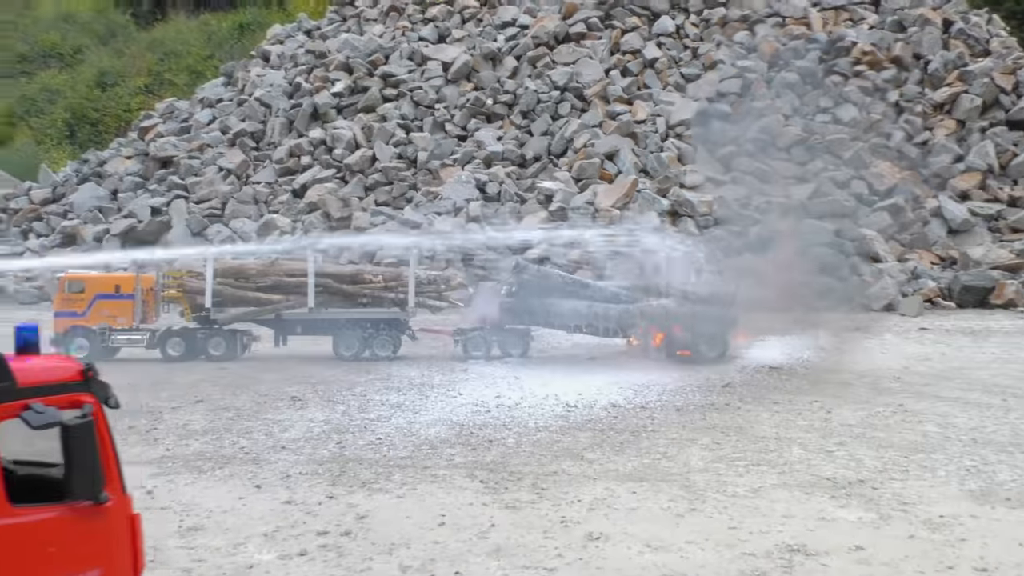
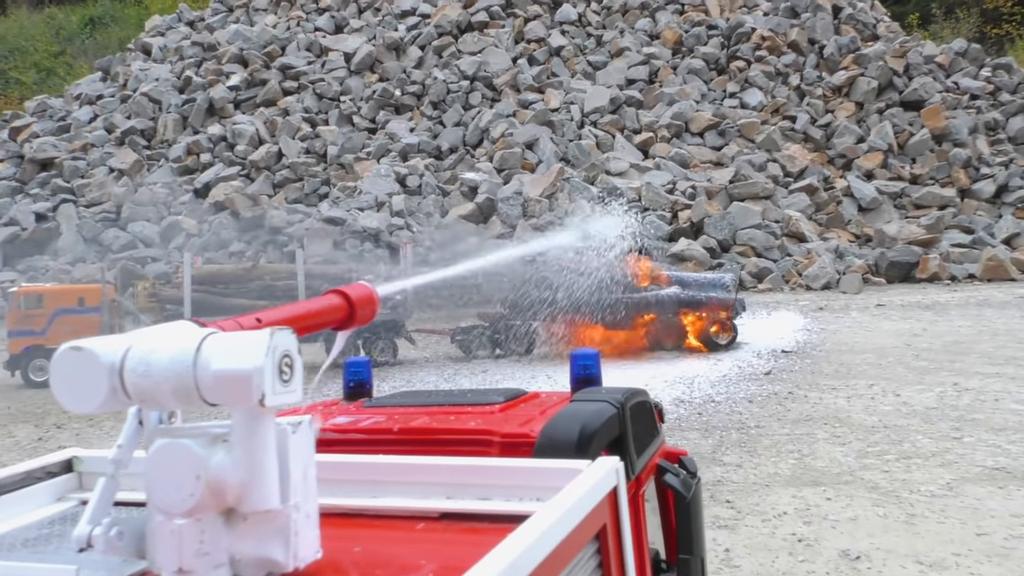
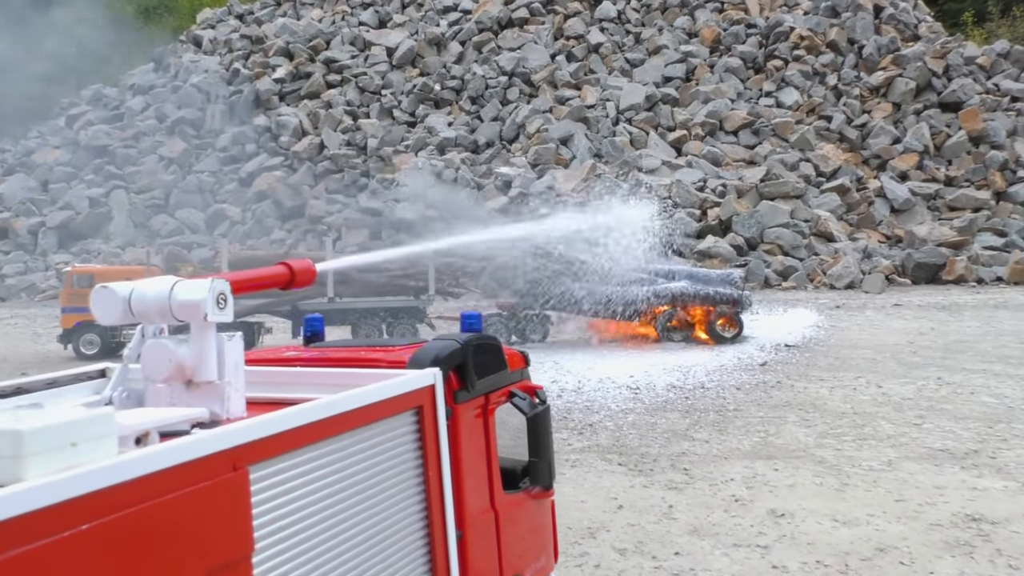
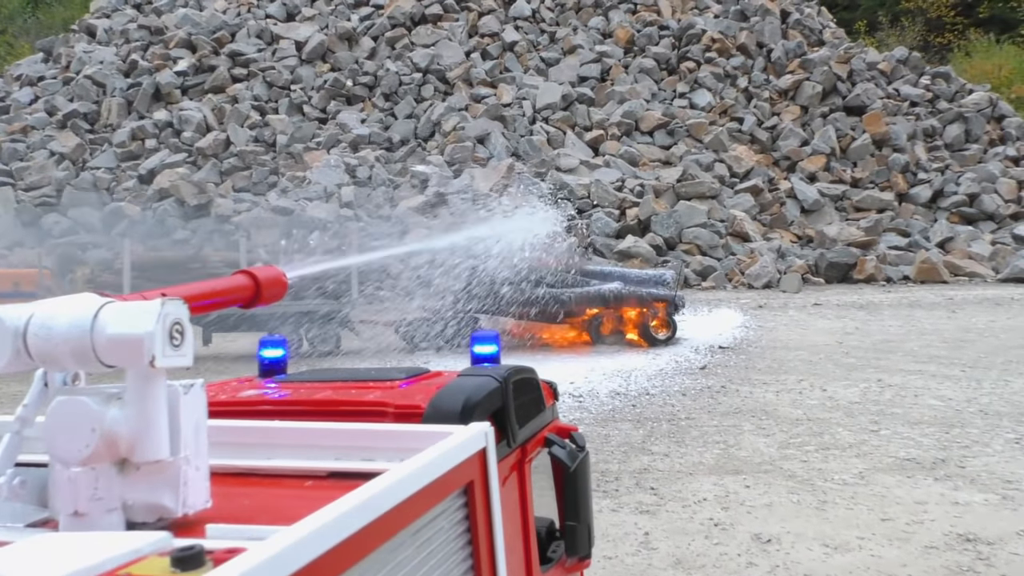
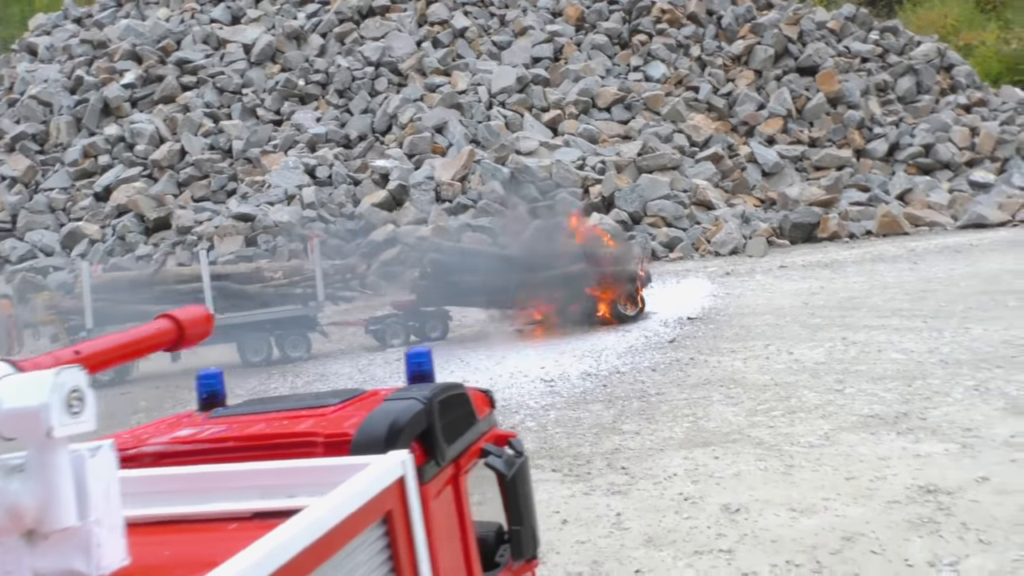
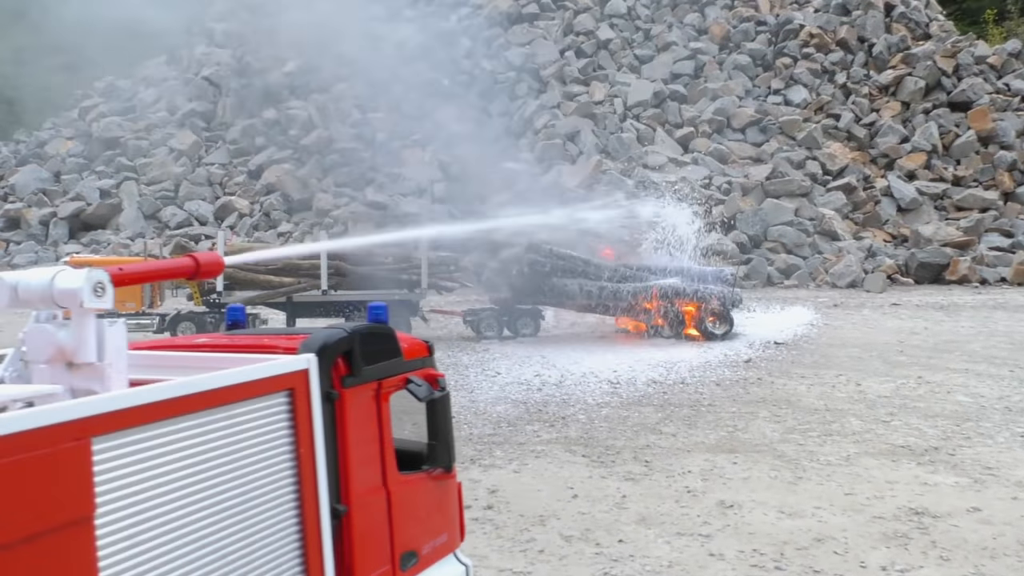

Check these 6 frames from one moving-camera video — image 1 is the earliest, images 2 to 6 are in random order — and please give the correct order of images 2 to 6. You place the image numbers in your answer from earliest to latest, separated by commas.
6, 3, 4, 2, 5
